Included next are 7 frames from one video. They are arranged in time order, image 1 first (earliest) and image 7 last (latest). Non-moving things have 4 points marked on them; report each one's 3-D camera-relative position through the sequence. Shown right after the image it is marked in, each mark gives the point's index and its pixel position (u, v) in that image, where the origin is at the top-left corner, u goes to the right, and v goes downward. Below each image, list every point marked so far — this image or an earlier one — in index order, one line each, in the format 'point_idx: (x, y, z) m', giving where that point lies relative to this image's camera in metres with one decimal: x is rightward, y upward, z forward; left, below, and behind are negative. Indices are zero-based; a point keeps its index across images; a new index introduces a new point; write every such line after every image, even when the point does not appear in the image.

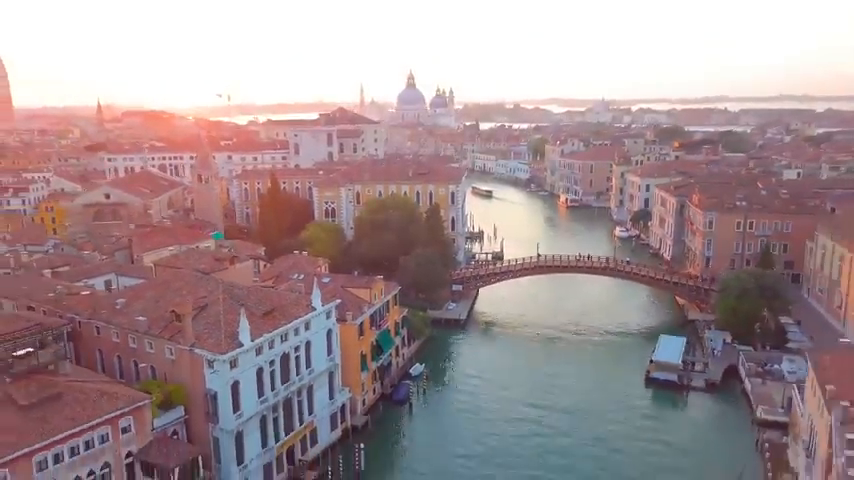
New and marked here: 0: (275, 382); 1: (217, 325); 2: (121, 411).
0: (-4.1, -3.8, +19.8) m
1: (-5.4, -2.2, +19.0) m
2: (-6.9, -3.8, +16.4) m
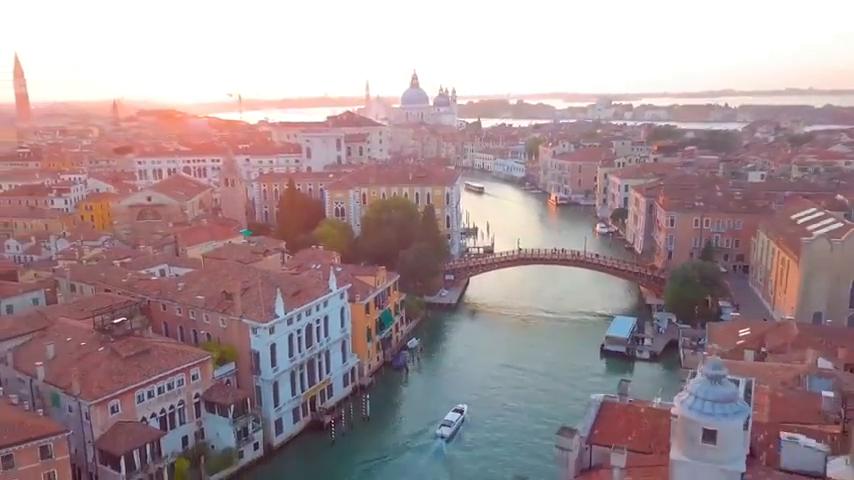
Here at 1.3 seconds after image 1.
0: (-4.5, -3.7, +25.8) m
1: (-5.8, -2.1, +25.1) m
2: (-7.3, -3.8, +22.5) m
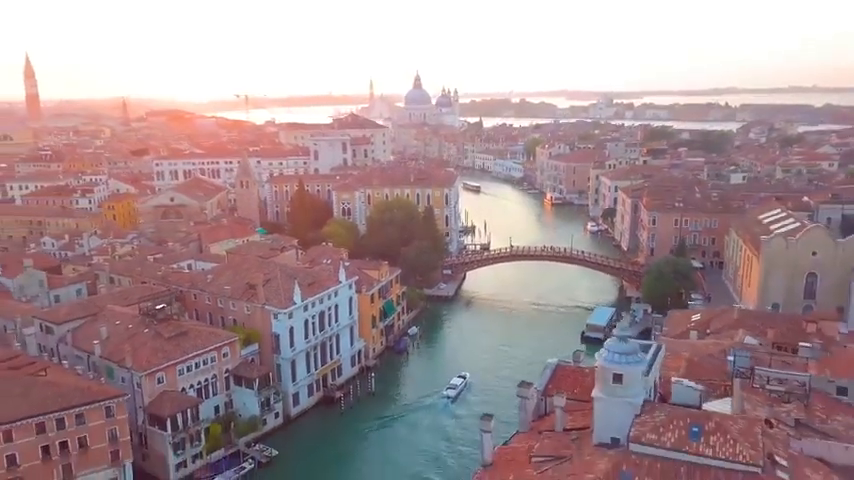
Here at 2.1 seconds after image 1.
0: (-4.6, -3.6, +29.7) m
1: (-5.9, -2.0, +28.9) m
2: (-7.4, -3.7, +26.3) m
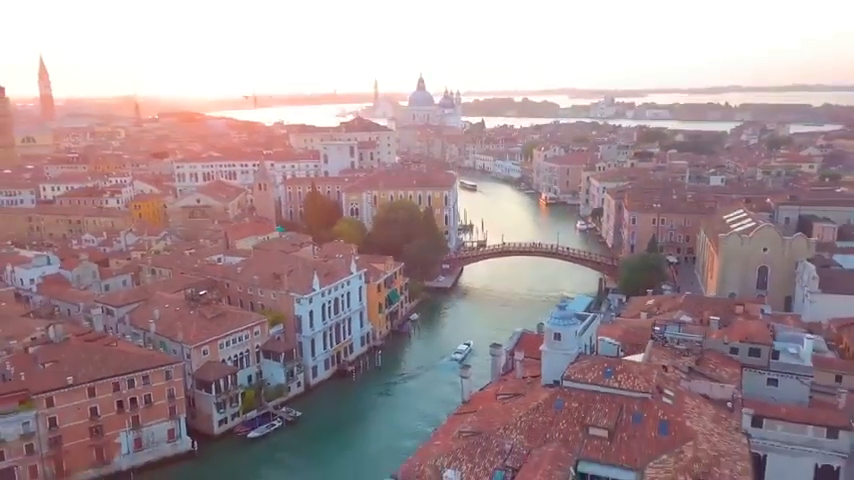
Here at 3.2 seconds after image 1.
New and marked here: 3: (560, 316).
0: (-4.6, -3.5, +34.9) m
1: (-5.9, -1.9, +34.2) m
2: (-7.5, -3.6, +31.6) m
3: (+3.5, -1.9, +19.1) m
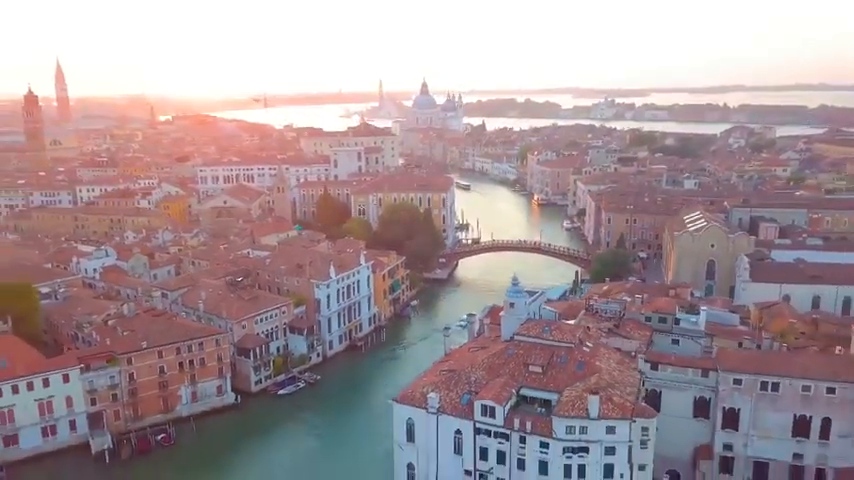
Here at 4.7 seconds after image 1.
0: (-4.8, -3.3, +42.2) m
1: (-6.1, -1.7, +41.4) m
2: (-7.7, -3.4, +38.8) m
3: (+3.2, -1.8, +26.3) m
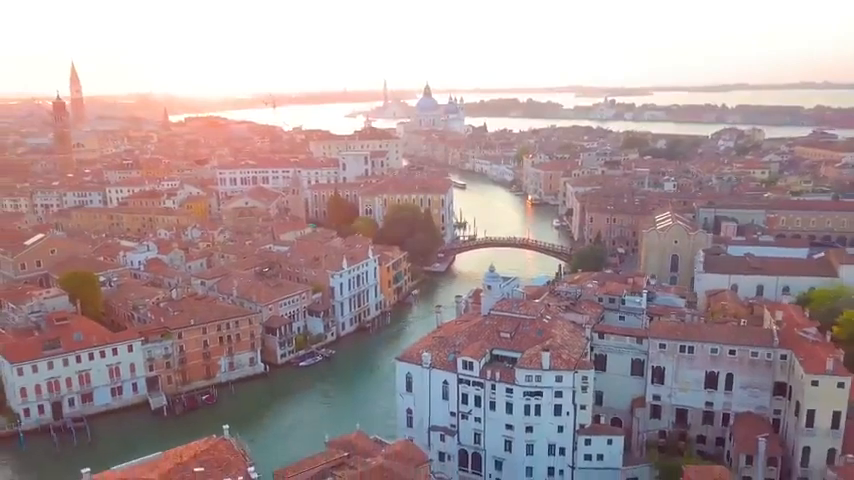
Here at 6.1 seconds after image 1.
0: (-4.9, -3.1, +49.1) m
1: (-6.2, -1.5, +48.3) m
2: (-7.8, -3.2, +45.8) m
3: (+3.0, -1.6, +33.2) m
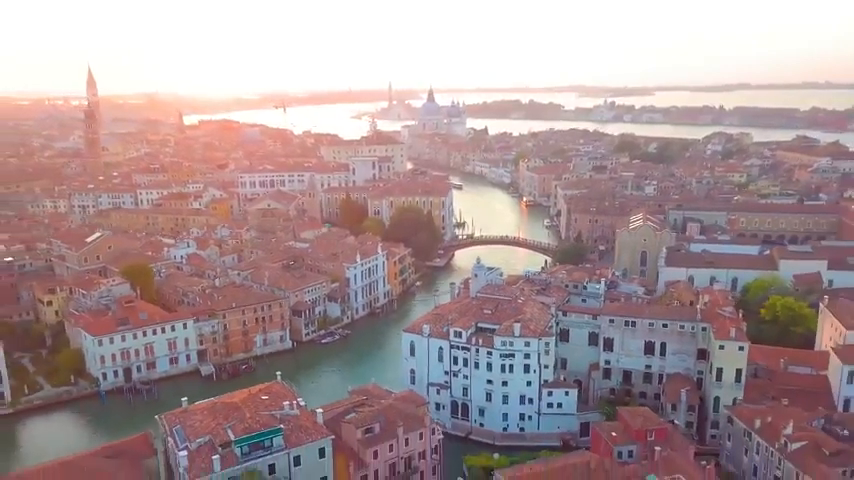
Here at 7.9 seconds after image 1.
0: (-4.8, -2.9, +57.4) m
1: (-6.2, -1.3, +56.7) m
2: (-7.7, -3.0, +54.1) m
3: (+3.0, -1.5, +41.5) m
